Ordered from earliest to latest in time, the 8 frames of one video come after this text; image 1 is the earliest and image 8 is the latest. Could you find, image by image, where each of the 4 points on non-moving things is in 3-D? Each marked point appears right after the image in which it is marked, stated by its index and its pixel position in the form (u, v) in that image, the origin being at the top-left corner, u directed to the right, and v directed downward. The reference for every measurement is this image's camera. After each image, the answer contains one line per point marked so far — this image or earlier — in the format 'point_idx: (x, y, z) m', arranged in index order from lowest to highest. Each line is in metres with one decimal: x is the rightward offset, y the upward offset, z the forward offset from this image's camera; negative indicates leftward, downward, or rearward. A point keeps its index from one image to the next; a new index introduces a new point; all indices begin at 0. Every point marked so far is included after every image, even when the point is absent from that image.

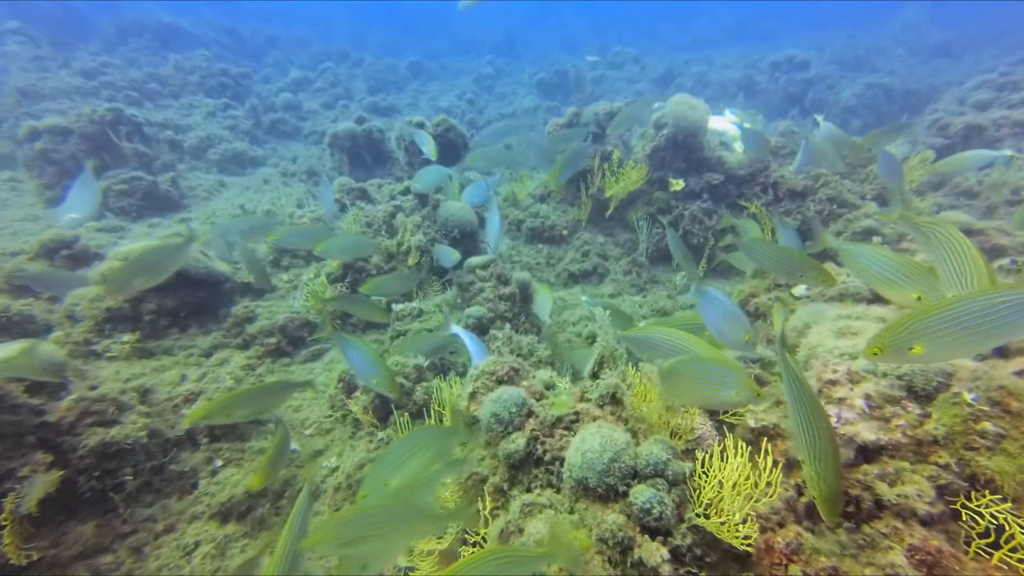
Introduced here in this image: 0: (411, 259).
0: (-1.2, +0.4, +5.7) m
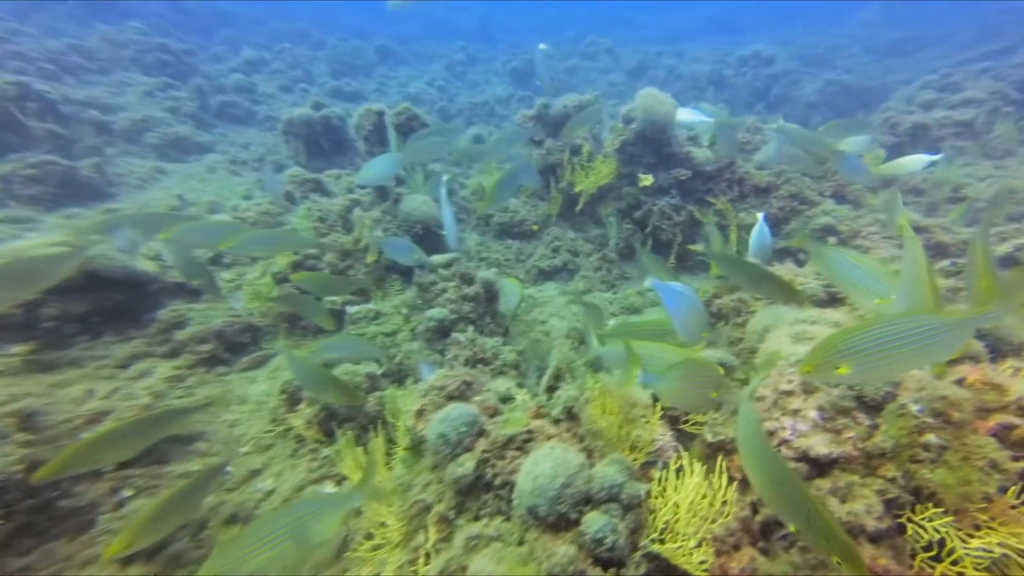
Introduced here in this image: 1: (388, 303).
0: (-1.7, +0.4, +5.4) m
1: (-1.4, -0.2, +5.1) m
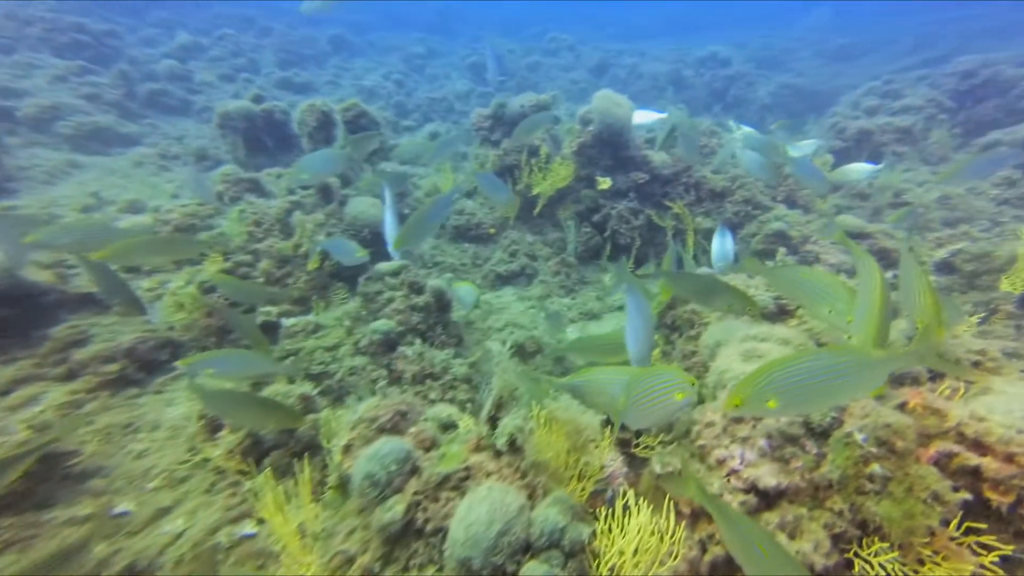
0: (-2.2, +0.3, +5.0) m
1: (-1.9, -0.3, +4.8) m
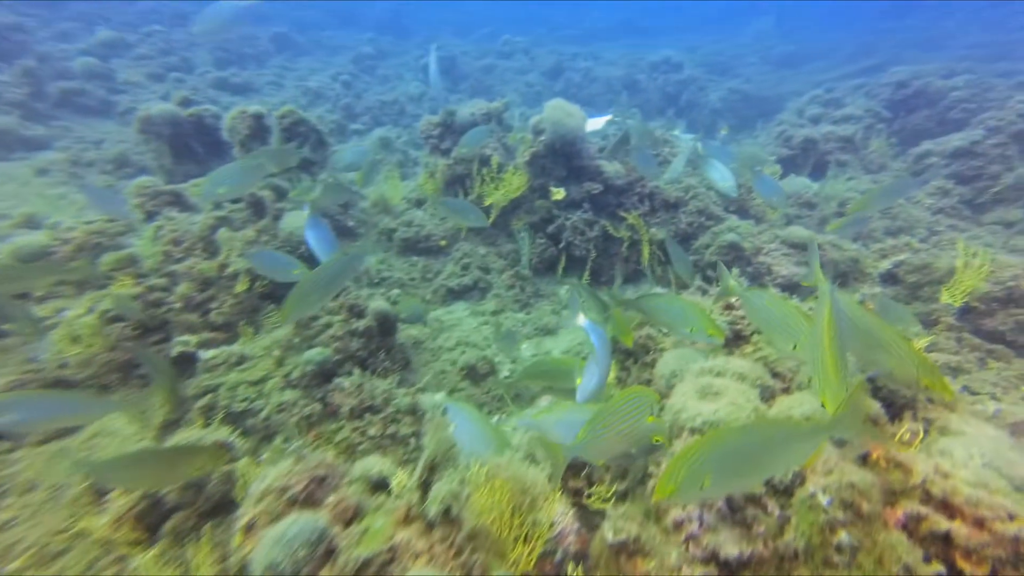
0: (-2.8, 0.0, +4.5) m
1: (-2.5, -0.5, +4.3) m
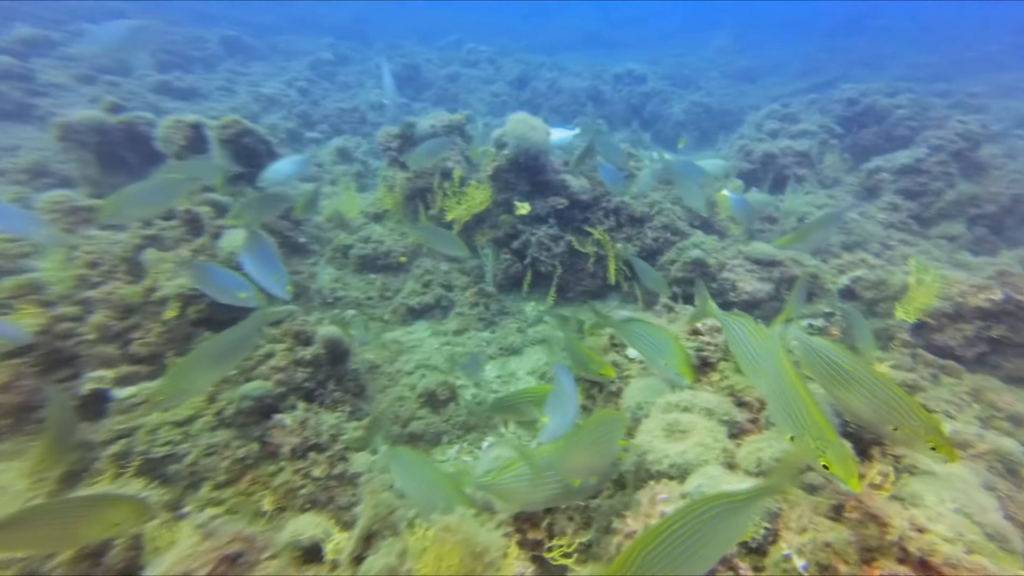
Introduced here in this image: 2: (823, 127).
0: (-3.2, -0.2, +4.1) m
1: (-2.8, -0.8, +3.9) m
2: (+9.3, +4.8, +13.4) m
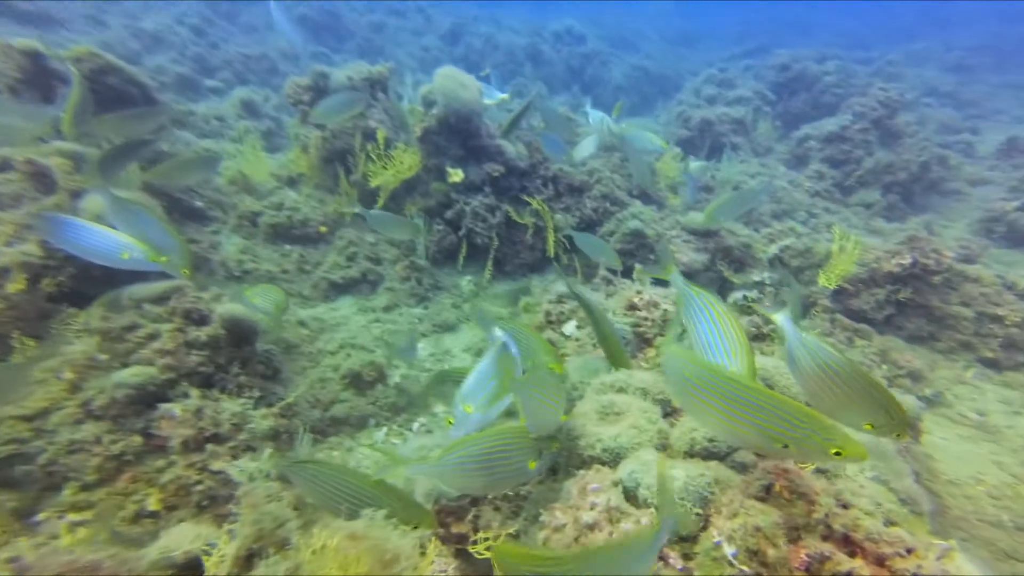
0: (-3.7, 0.0, +3.4) m
1: (-3.4, -0.6, +3.3) m
2: (+7.5, +5.8, +13.8) m
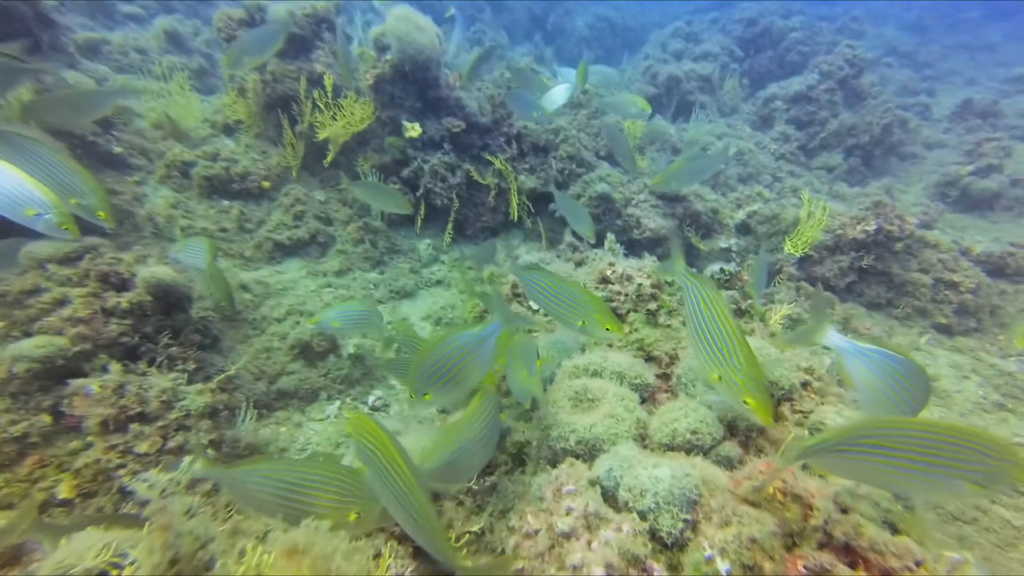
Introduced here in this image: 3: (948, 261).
0: (-4.0, +0.1, +2.8) m
1: (-3.6, -0.4, +2.7) m
2: (+6.3, +6.9, +13.5) m
3: (+5.4, +0.3, +5.6) m
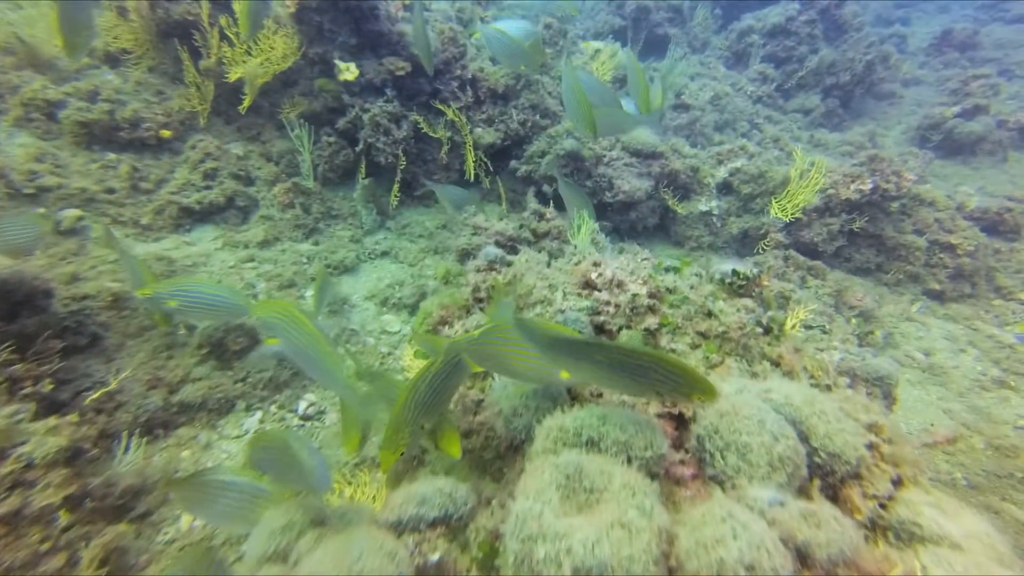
0: (-4.1, -0.1, +1.5) m
1: (-3.7, -0.7, +1.6) m
2: (+5.0, +8.0, +12.4) m
3: (+4.9, +0.6, +5.1) m
